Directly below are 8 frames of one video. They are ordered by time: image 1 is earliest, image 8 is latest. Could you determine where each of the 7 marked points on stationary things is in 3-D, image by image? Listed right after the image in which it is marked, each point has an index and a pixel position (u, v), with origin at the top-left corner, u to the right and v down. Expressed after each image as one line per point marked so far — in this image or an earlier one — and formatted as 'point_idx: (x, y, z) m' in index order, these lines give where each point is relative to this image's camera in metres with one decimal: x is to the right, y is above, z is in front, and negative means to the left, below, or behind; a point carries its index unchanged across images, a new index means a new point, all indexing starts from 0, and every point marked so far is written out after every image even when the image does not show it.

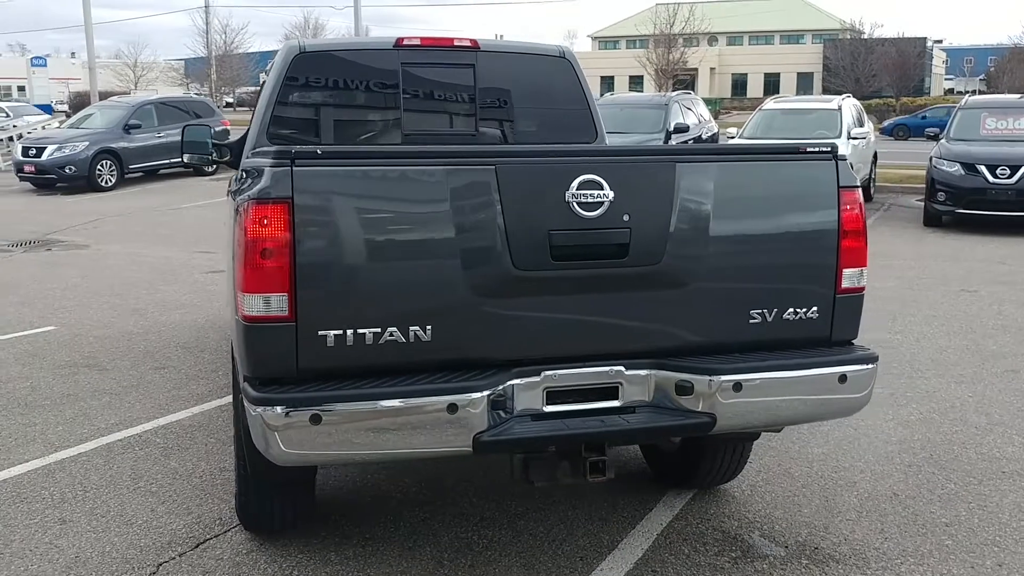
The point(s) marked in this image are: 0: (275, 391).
0: (-0.7, -0.3, +3.2) m
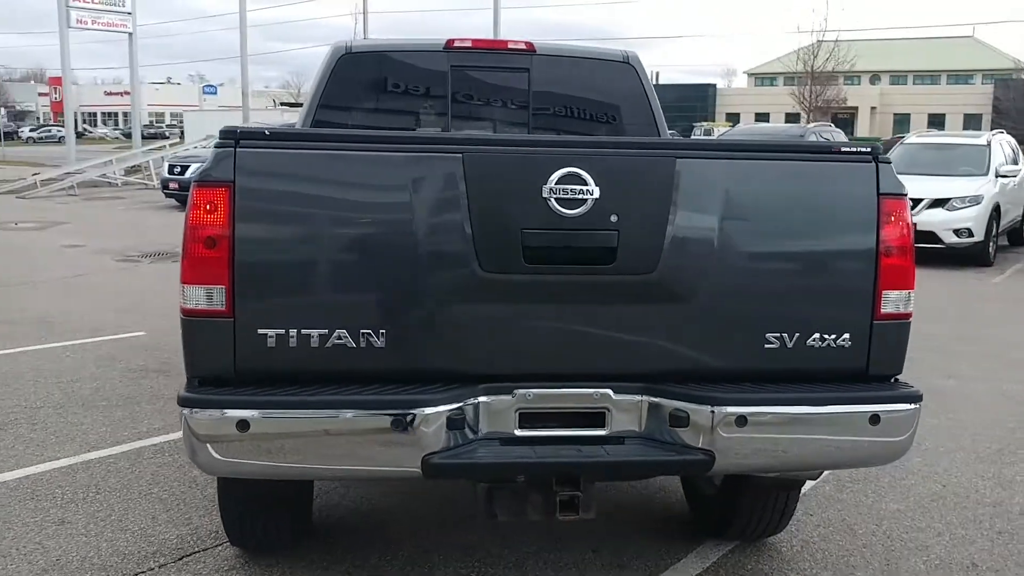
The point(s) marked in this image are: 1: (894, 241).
0: (-0.9, -0.3, +3.0) m
1: (+1.1, +0.1, +3.2) m
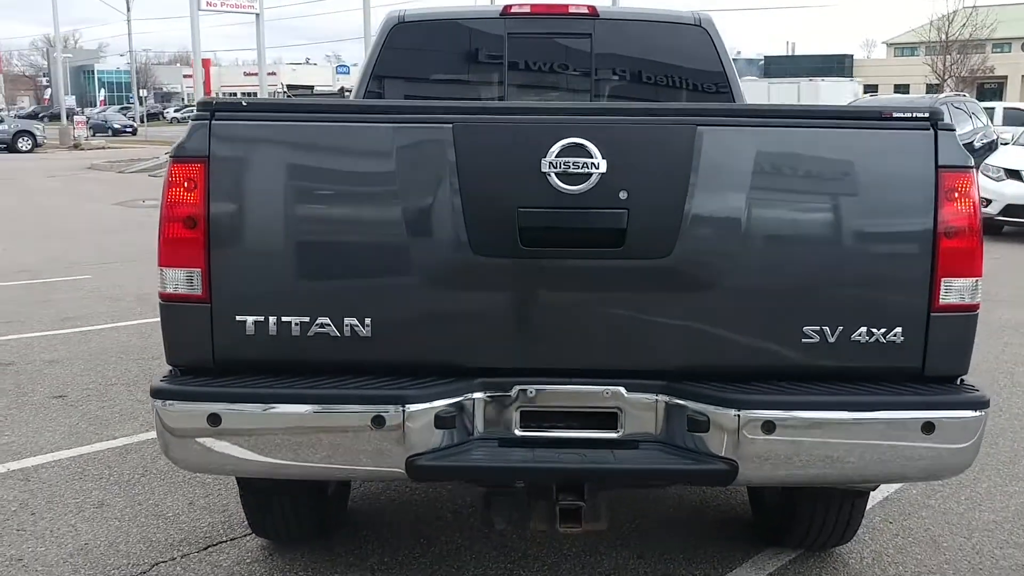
0: (-0.9, -0.2, +2.8) m
1: (+1.1, +0.2, +2.7) m
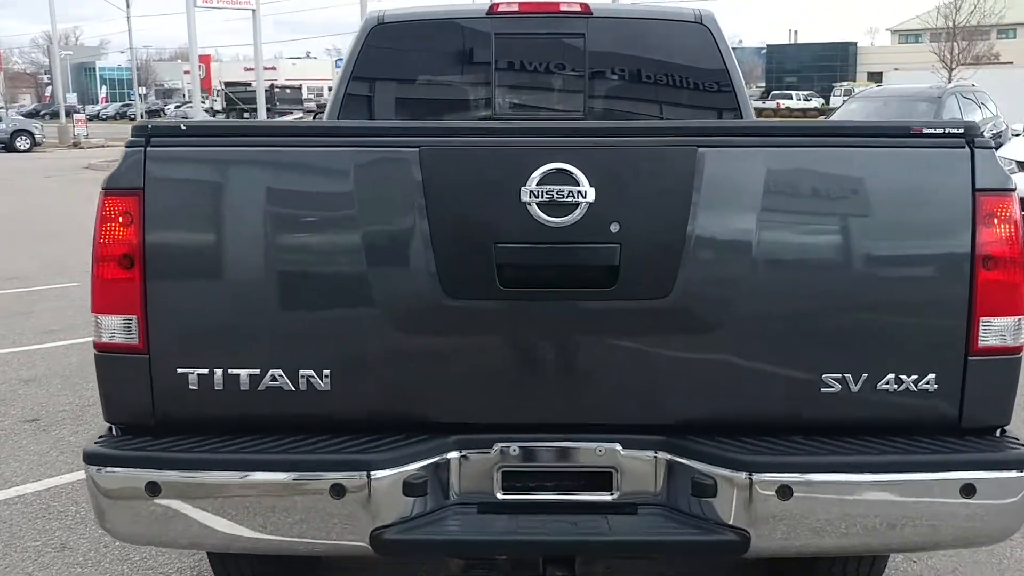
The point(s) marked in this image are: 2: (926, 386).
0: (-0.9, -0.4, +2.4) m
1: (+1.1, +0.1, +2.4) m
2: (+0.9, -0.2, +2.4) m
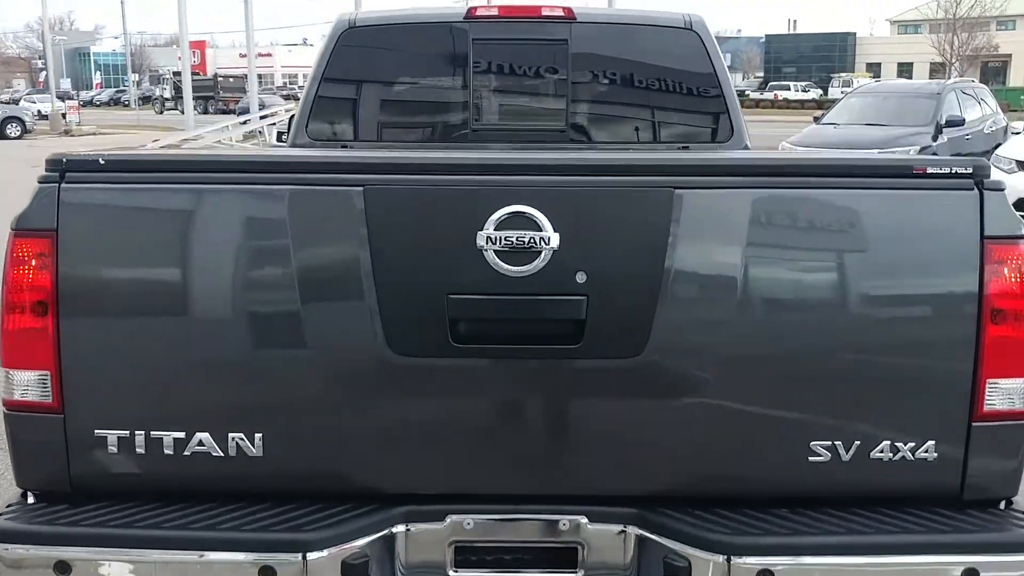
0: (-1.0, -0.5, +2.2) m
1: (+1.0, 0.0, +2.1) m
2: (+0.8, -0.3, +2.2) m
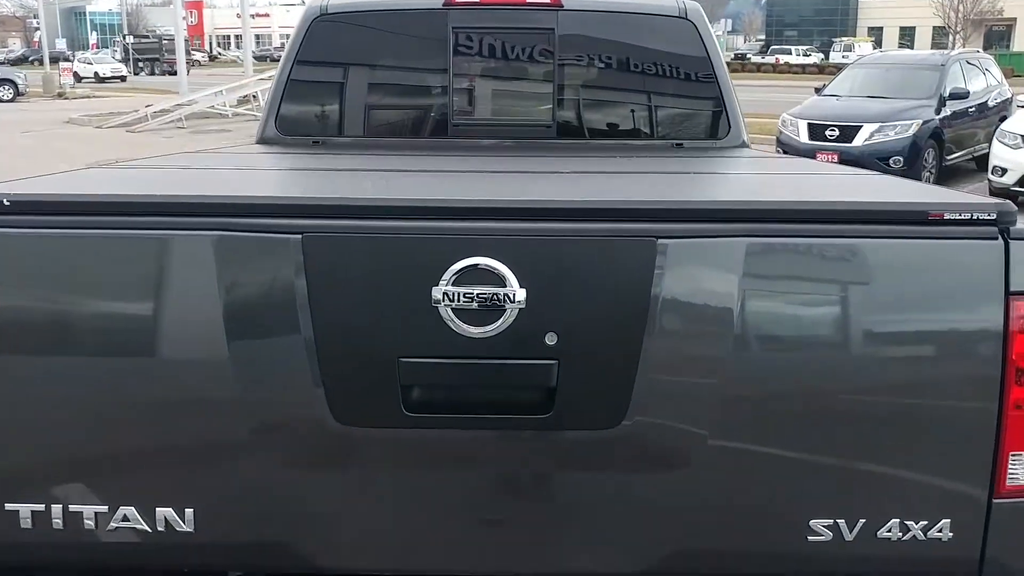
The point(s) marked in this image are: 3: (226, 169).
0: (-1.1, -0.6, +2.0) m
1: (+0.9, -0.1, +1.9) m
2: (+0.8, -0.4, +1.9) m
3: (-0.8, +0.3, +2.8) m
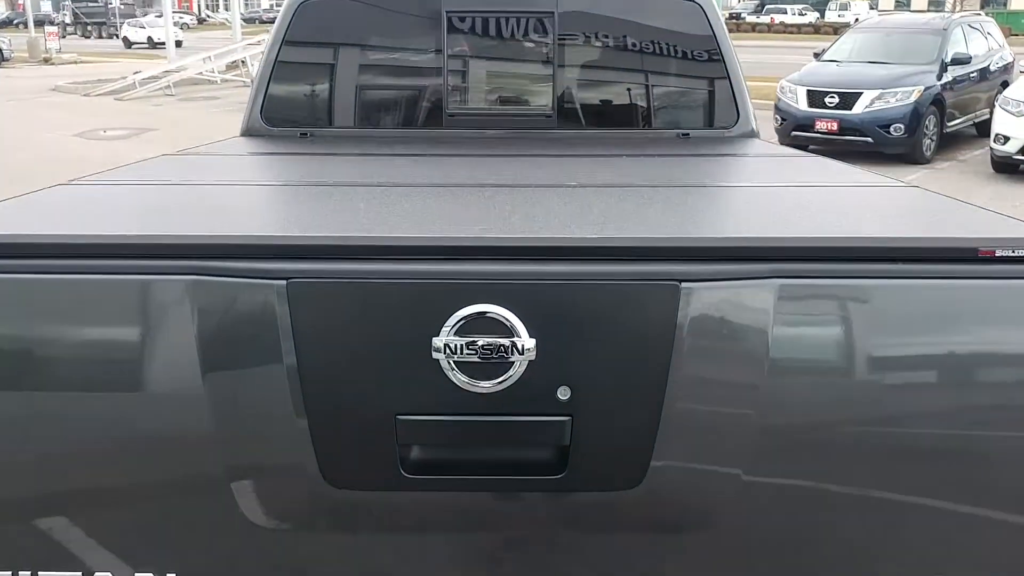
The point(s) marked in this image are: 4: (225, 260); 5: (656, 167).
0: (-1.1, -0.6, +1.8) m
1: (+0.9, -0.2, +1.7) m
2: (+0.8, -0.5, +1.8) m
3: (-0.8, +0.3, +2.6) m
4: (-0.5, +0.1, +1.7) m
5: (+0.4, +0.3, +2.9) m
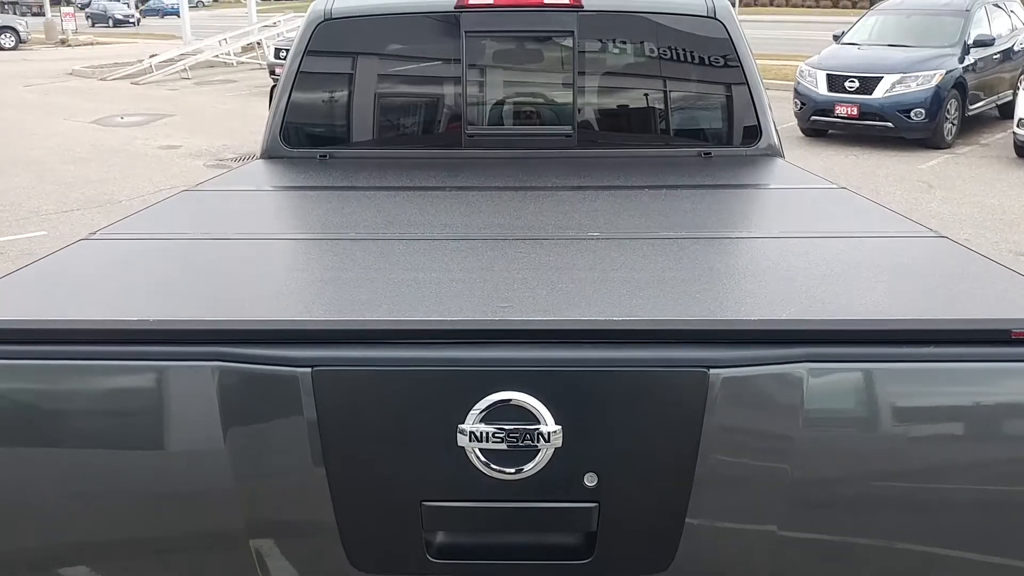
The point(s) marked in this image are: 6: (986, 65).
0: (-1.0, -0.8, +1.8) m
1: (+1.0, -0.3, +1.7) m
2: (+0.8, -0.6, +1.8) m
3: (-0.7, +0.1, +2.6) m
4: (-0.4, -0.1, +1.7) m
5: (+0.4, +0.2, +2.9) m
6: (+6.4, +3.0, +14.3) m
